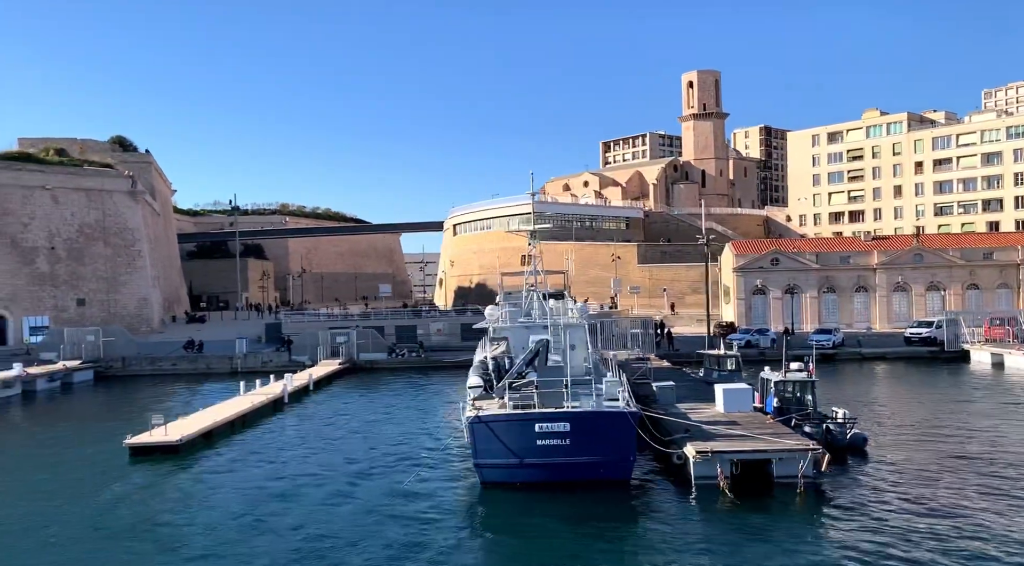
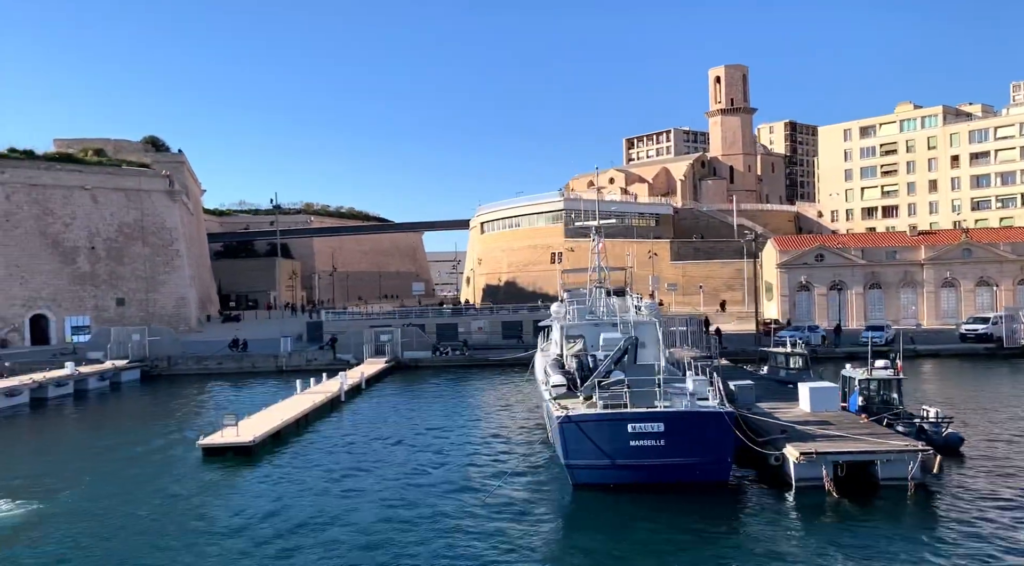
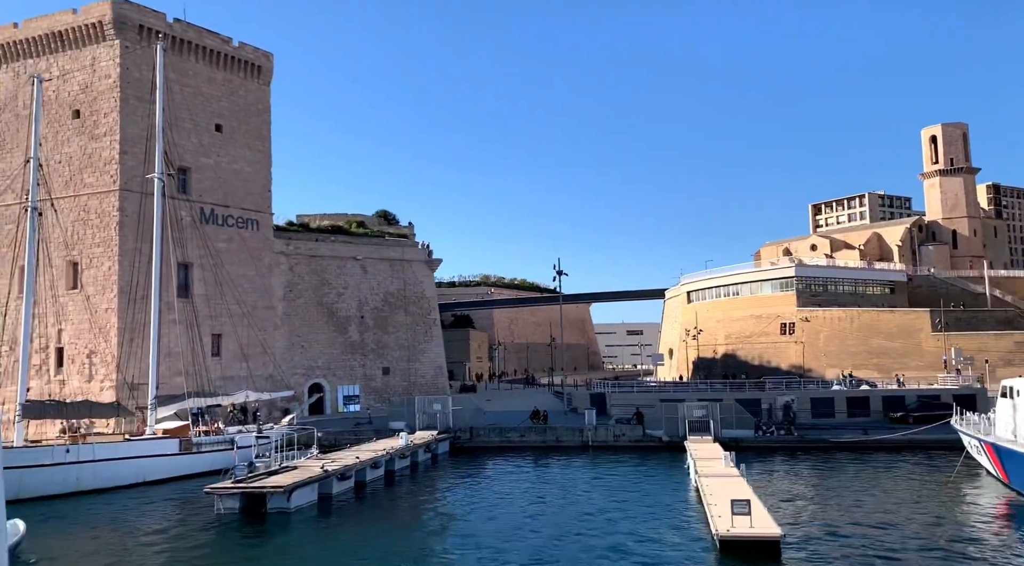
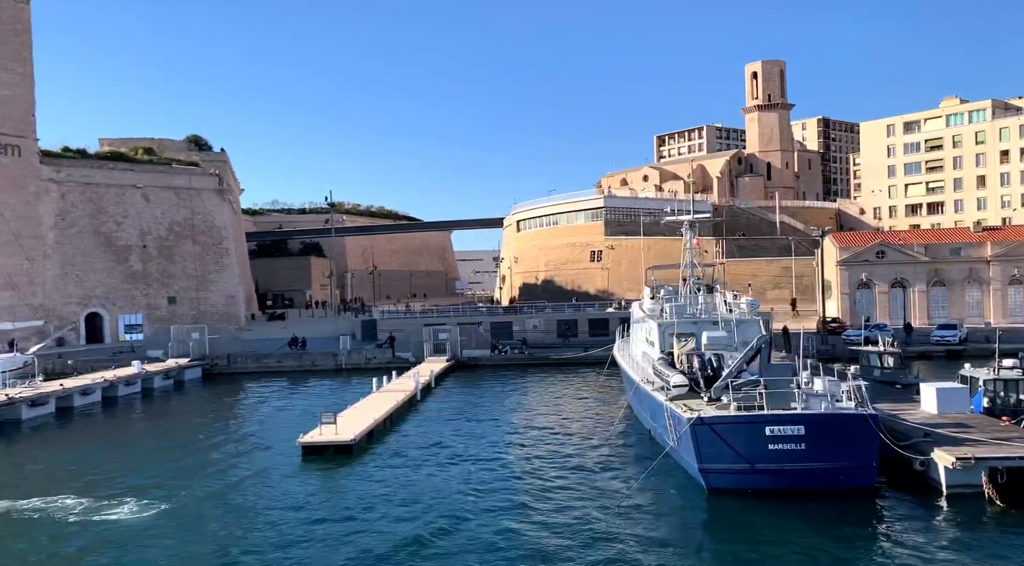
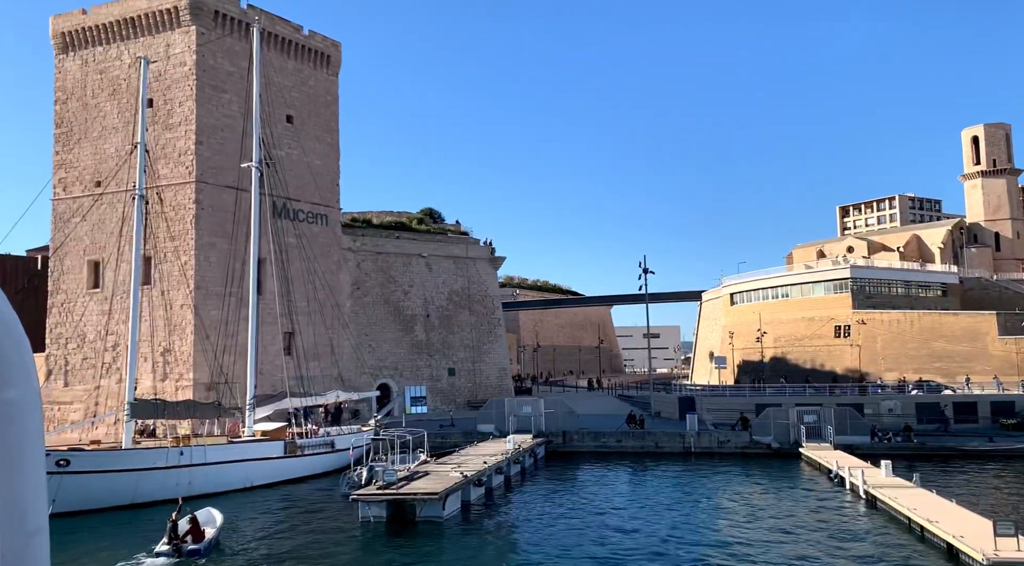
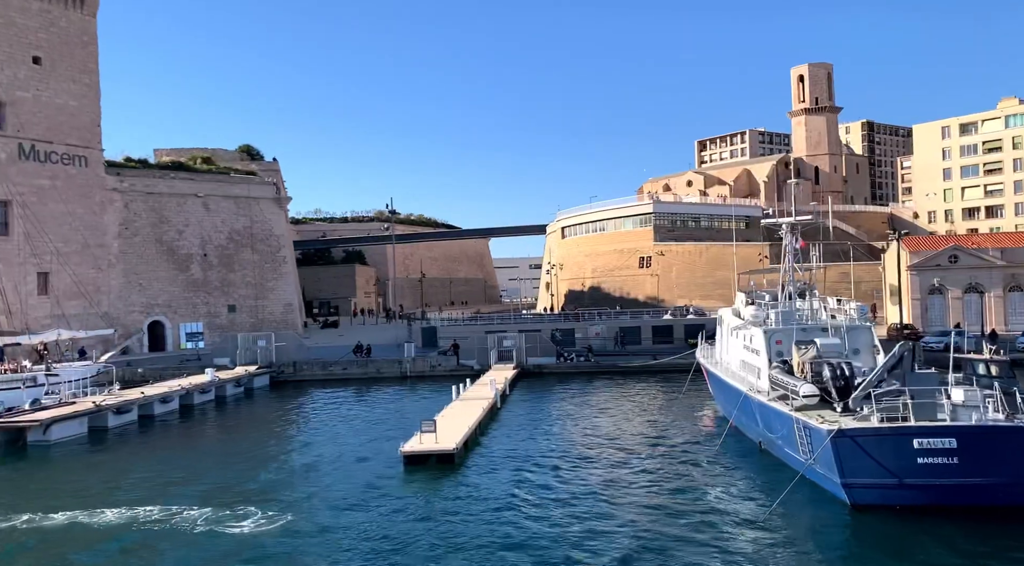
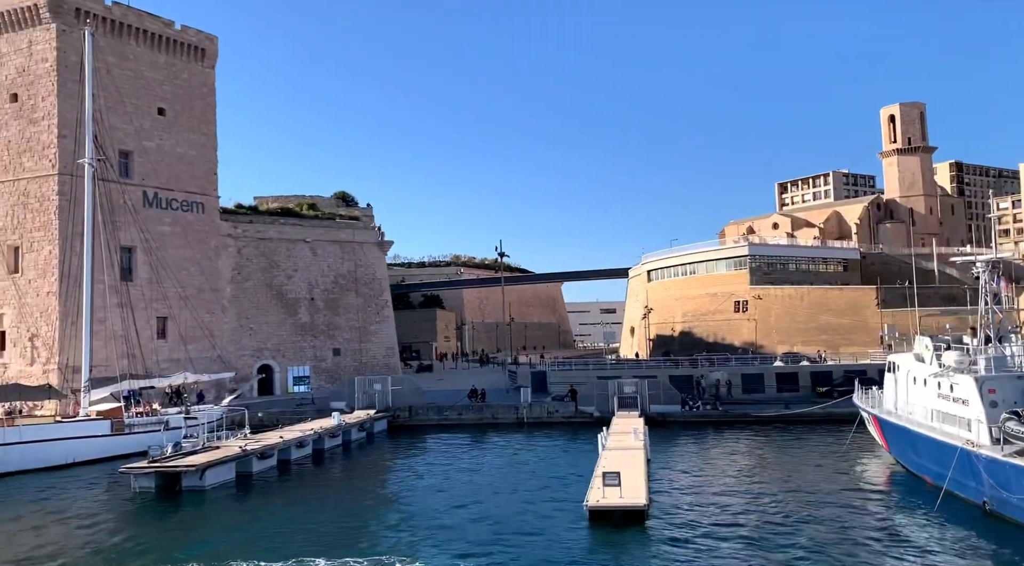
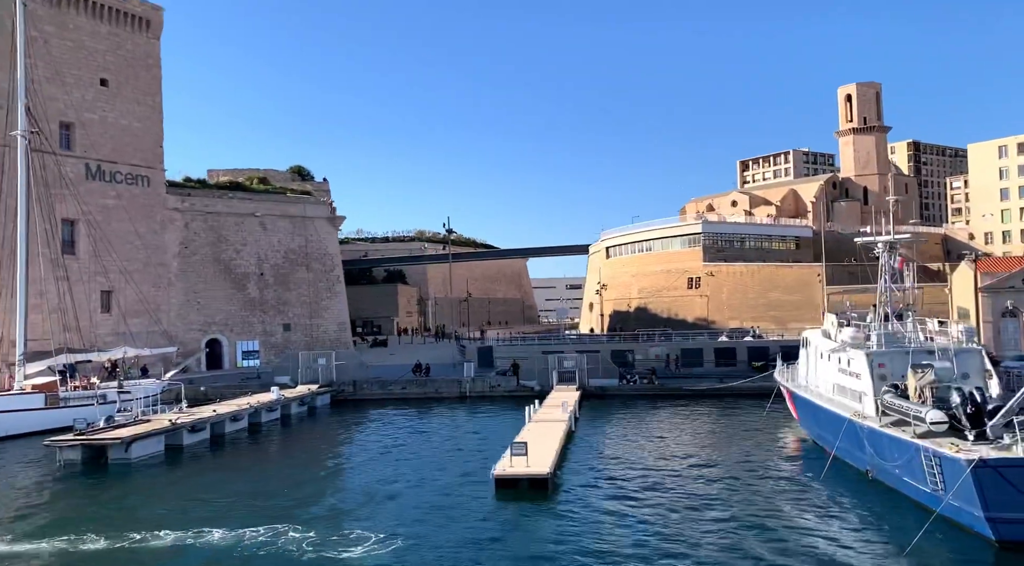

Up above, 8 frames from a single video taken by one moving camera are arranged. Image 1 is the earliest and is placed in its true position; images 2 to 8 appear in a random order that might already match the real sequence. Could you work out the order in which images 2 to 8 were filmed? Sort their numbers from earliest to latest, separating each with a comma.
2, 4, 6, 8, 7, 3, 5
